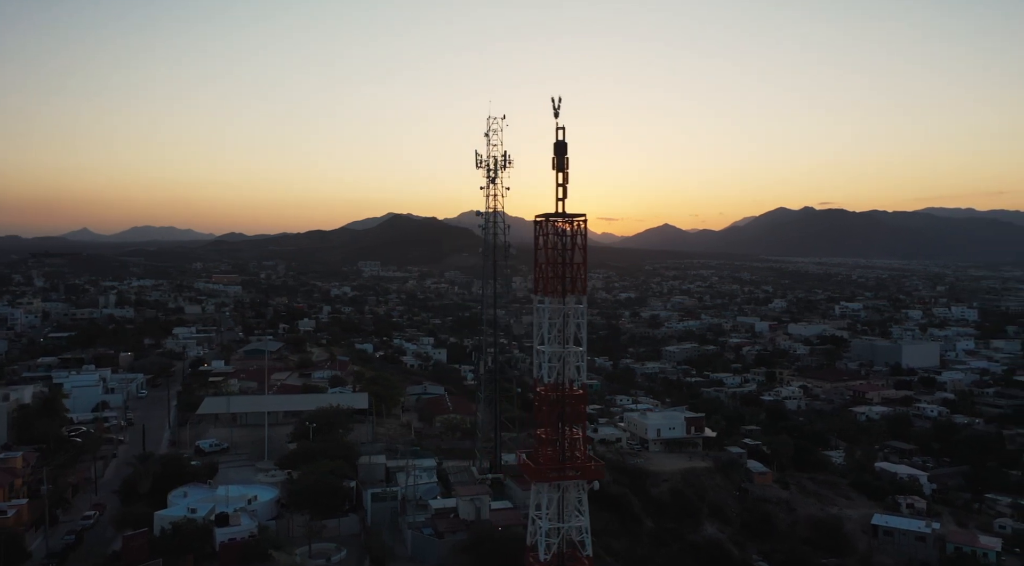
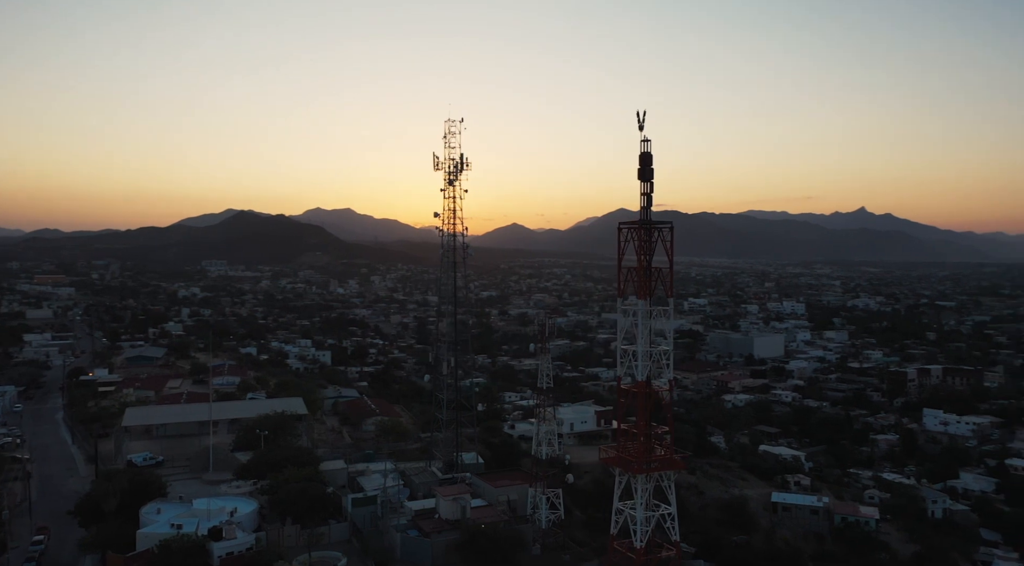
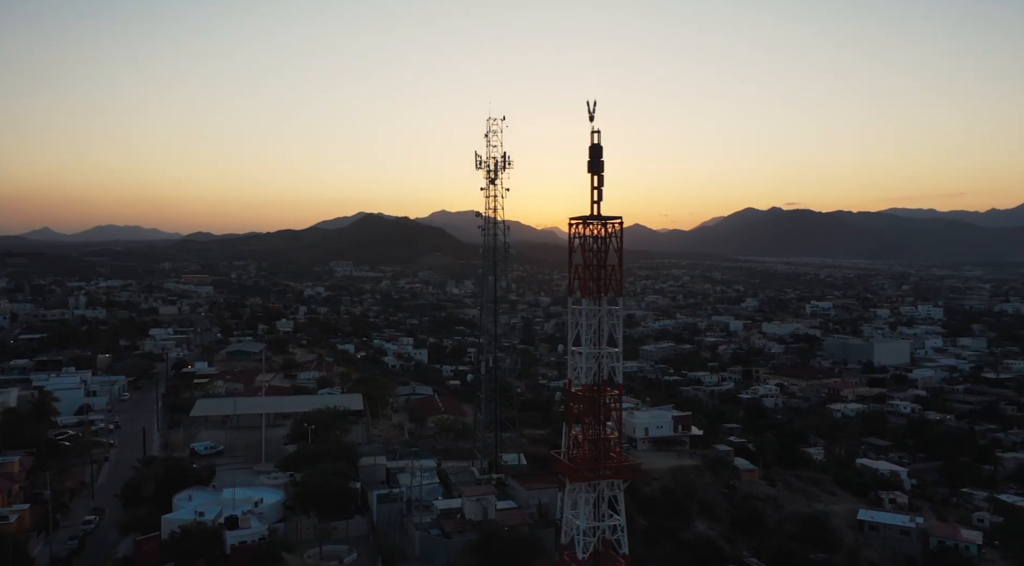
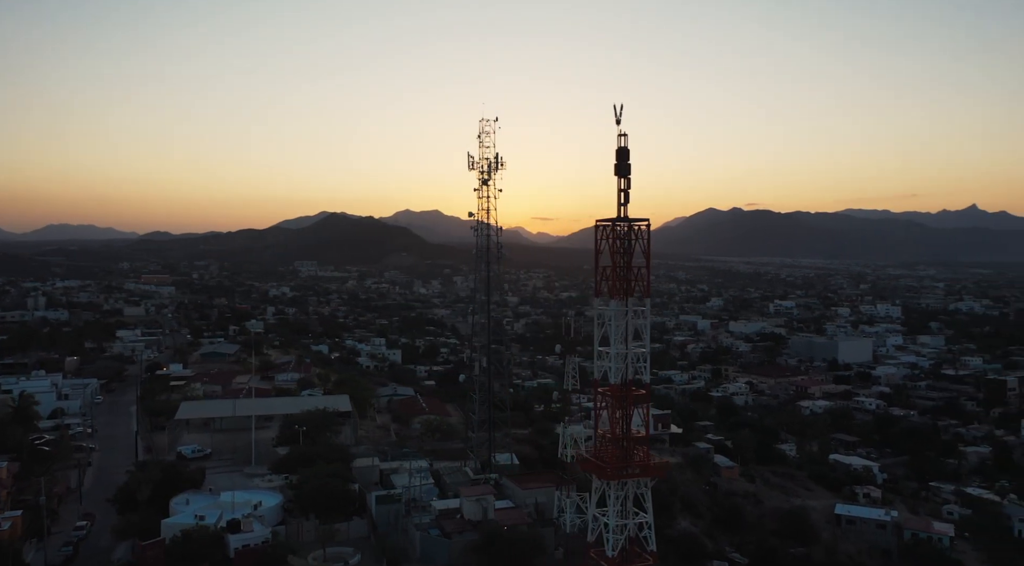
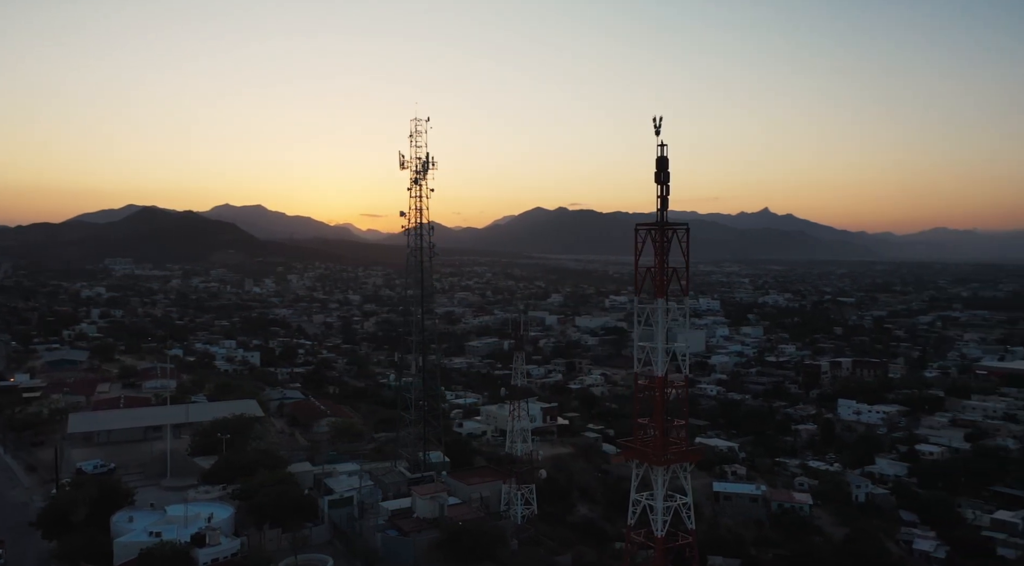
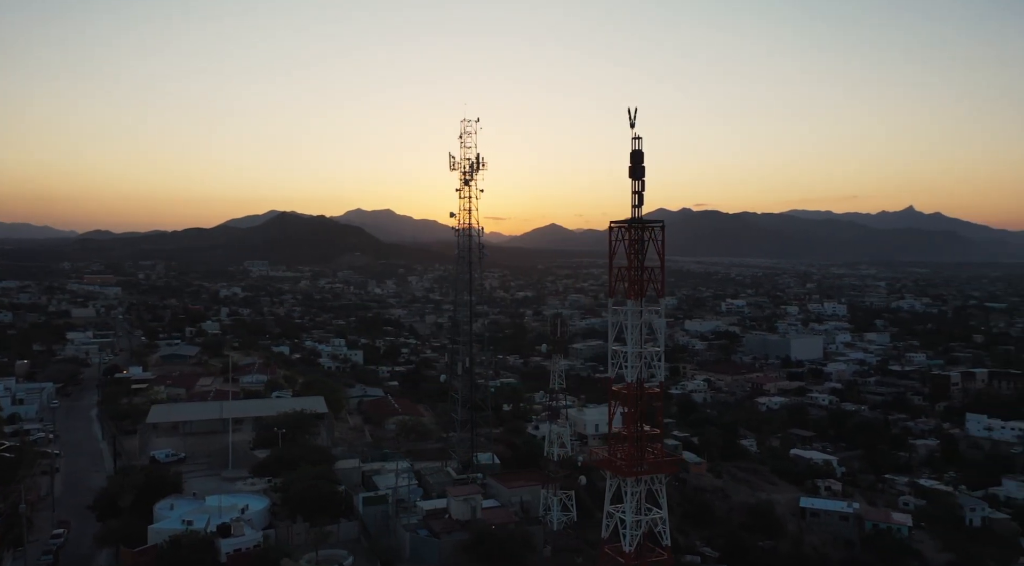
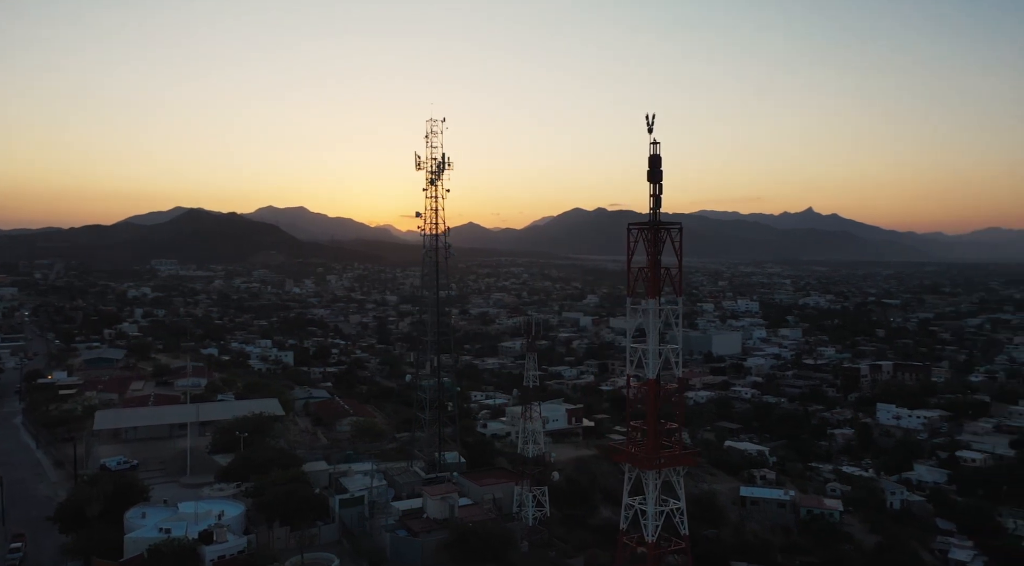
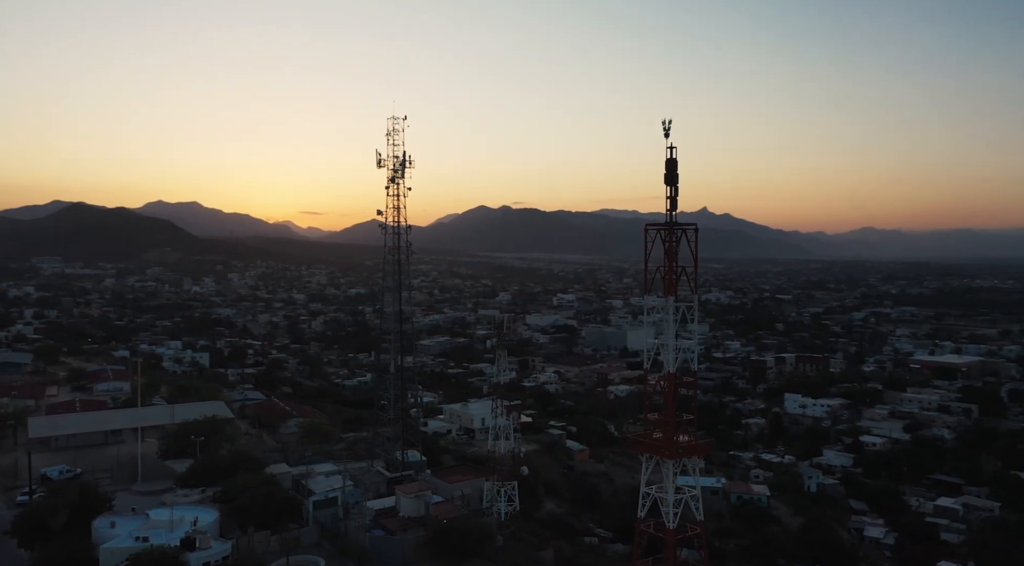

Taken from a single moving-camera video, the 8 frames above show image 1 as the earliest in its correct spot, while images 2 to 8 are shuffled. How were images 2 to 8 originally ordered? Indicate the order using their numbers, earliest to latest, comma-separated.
3, 4, 6, 2, 7, 5, 8
